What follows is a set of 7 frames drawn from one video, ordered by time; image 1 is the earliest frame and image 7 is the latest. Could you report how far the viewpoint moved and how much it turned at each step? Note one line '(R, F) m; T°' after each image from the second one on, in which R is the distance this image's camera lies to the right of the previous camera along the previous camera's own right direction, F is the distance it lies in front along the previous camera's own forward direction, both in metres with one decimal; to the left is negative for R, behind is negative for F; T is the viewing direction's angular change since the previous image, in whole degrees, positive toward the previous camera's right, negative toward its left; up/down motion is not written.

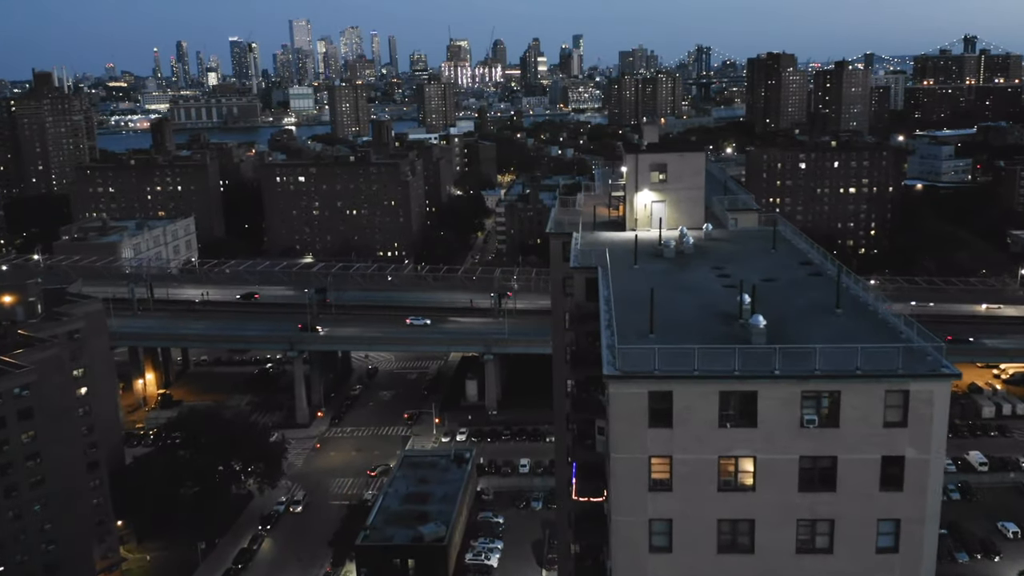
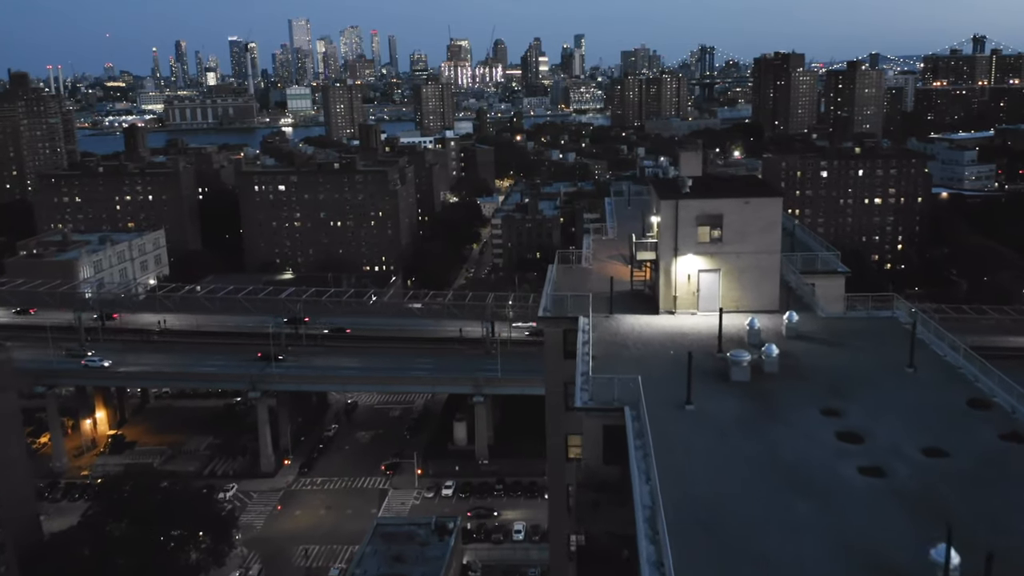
(+0.3, +4.9) m; 0°
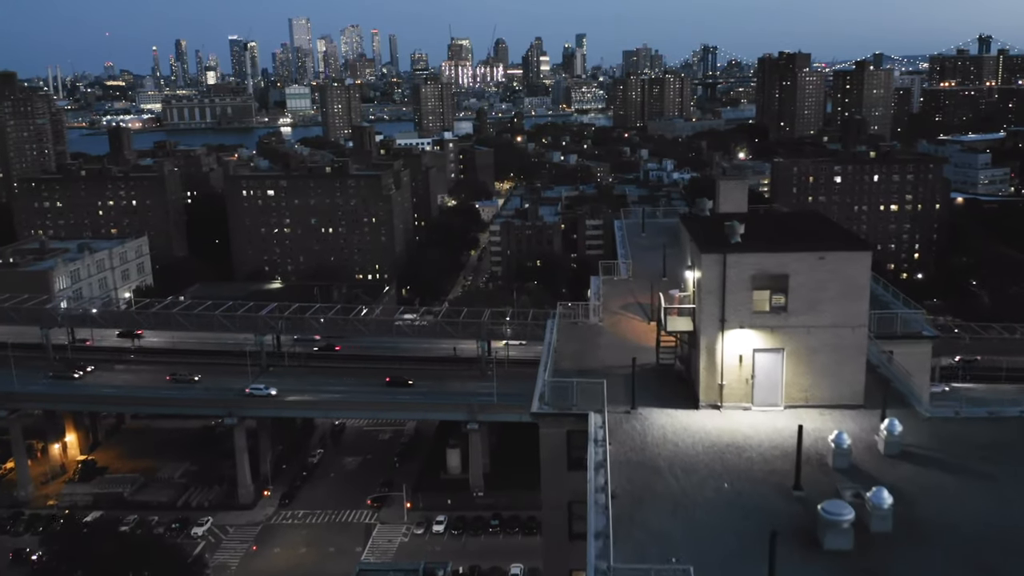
(+0.1, +2.6) m; 0°
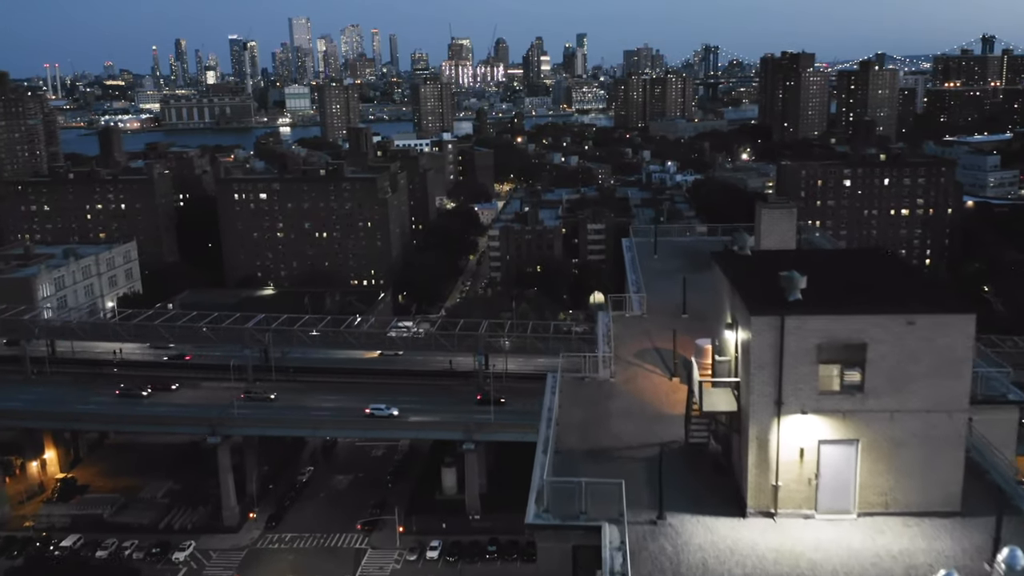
(+0.1, +1.6) m; 0°
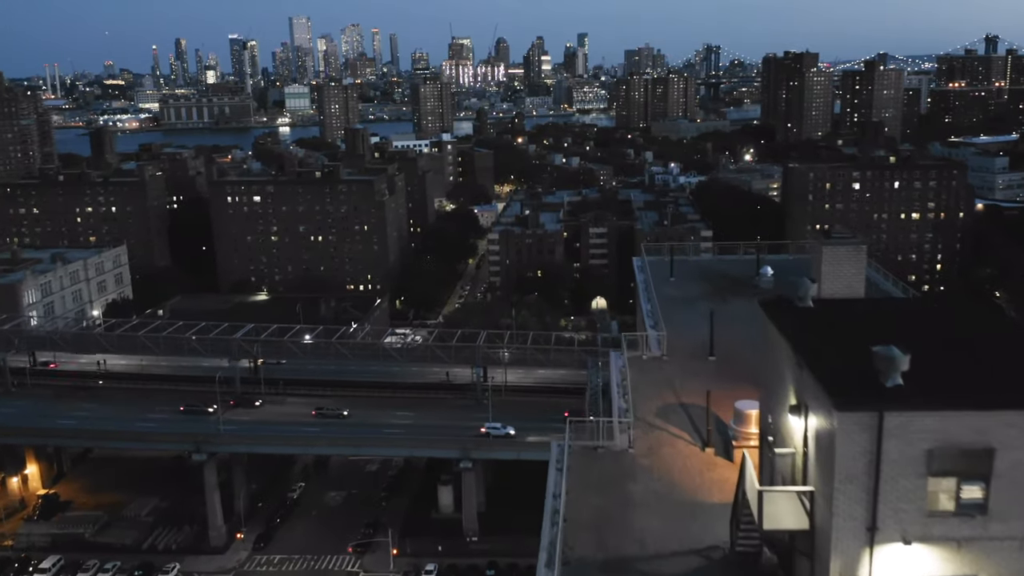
(0.0, +1.4) m; 0°
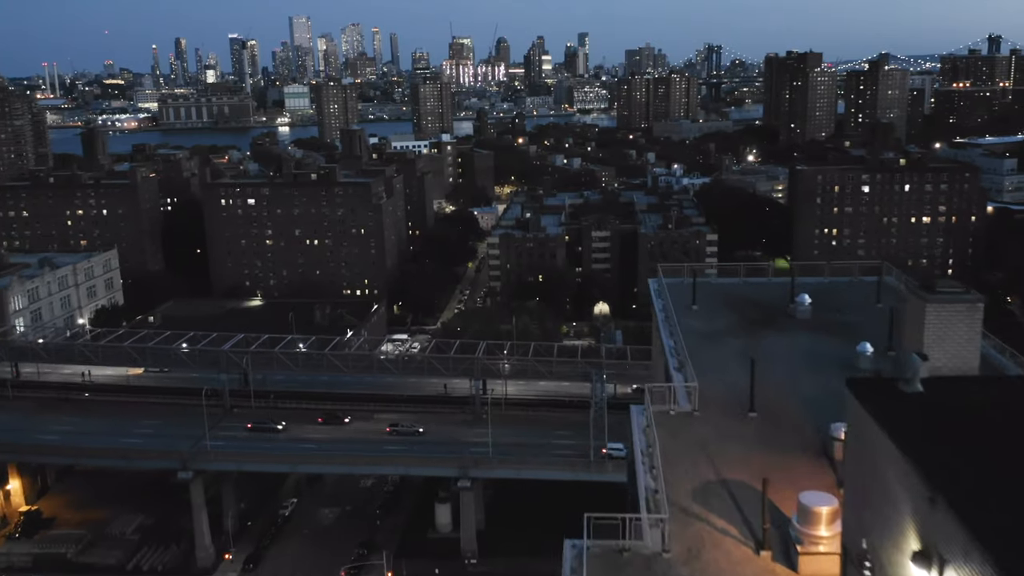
(0.0, +1.3) m; 0°
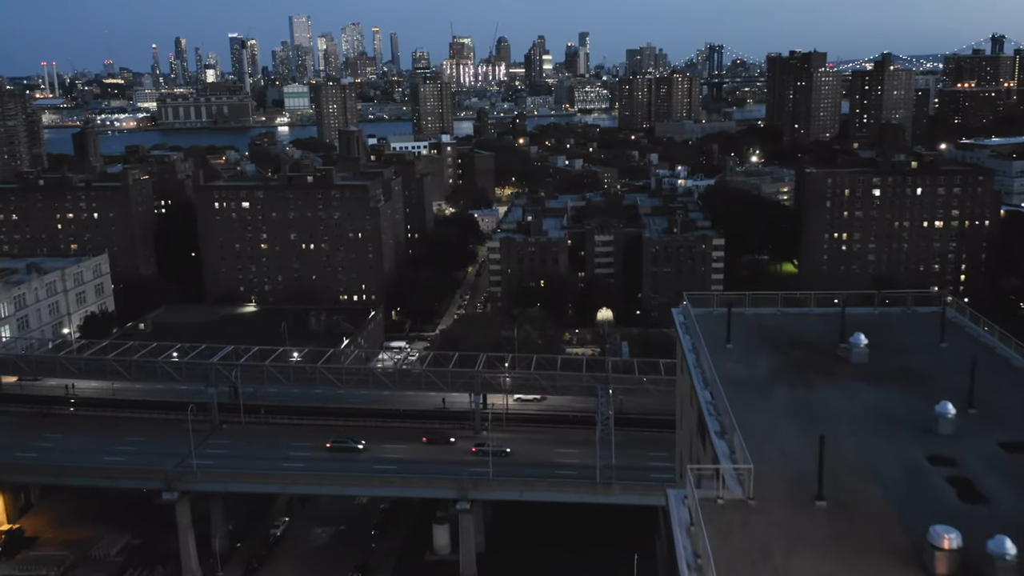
(-0.1, +1.3) m; 0°
